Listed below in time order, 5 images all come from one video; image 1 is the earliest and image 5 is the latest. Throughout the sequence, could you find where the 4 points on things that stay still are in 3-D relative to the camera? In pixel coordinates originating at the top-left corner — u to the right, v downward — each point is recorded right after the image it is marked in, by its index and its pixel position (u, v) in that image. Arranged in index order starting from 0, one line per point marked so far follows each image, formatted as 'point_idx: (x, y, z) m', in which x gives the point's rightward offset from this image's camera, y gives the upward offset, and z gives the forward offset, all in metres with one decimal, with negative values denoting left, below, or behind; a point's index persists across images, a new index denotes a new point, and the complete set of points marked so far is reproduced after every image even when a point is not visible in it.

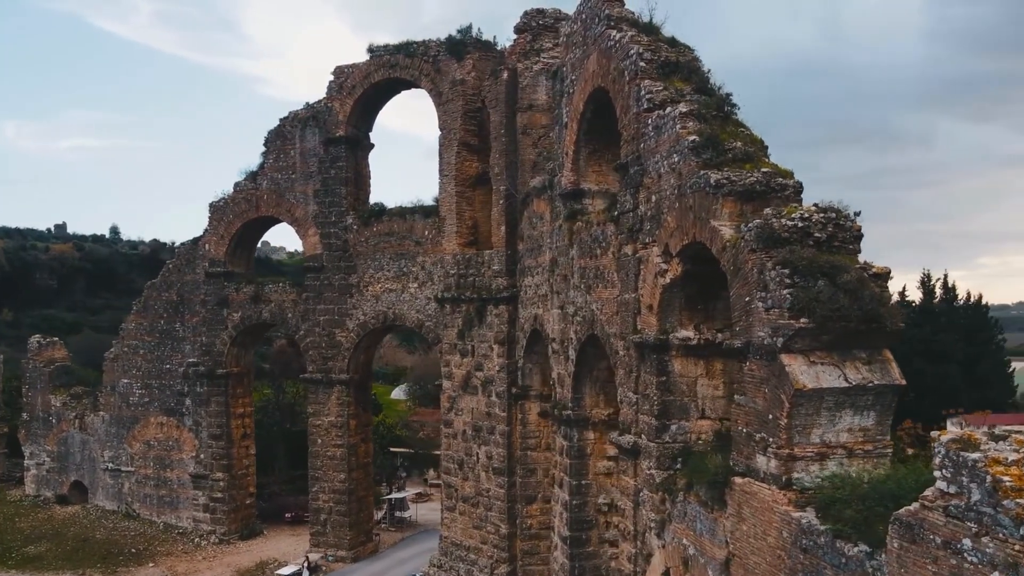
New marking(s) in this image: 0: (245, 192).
0: (-5.1, +1.9, +16.8) m
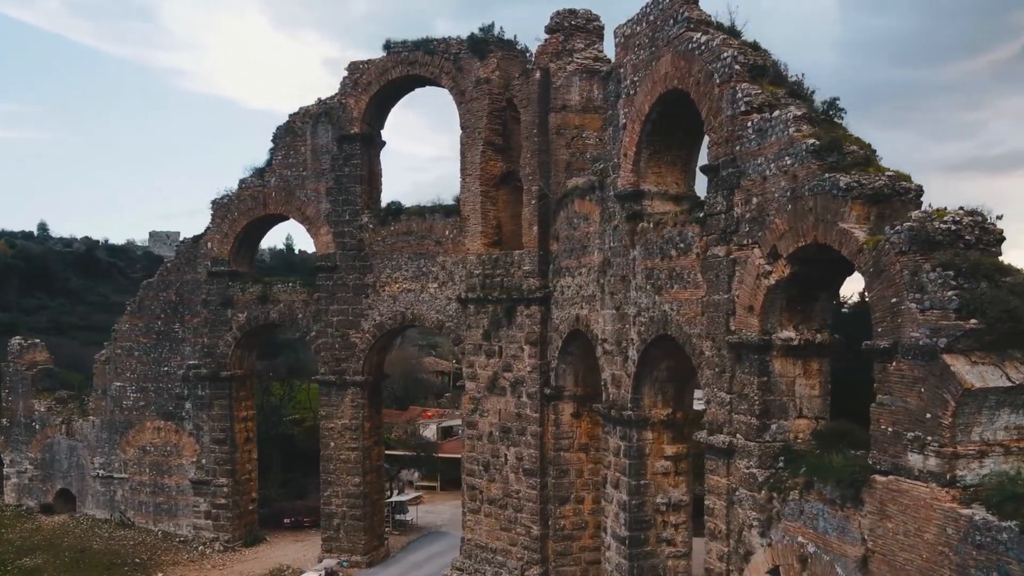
0: (-4.9, +1.9, +16.3) m
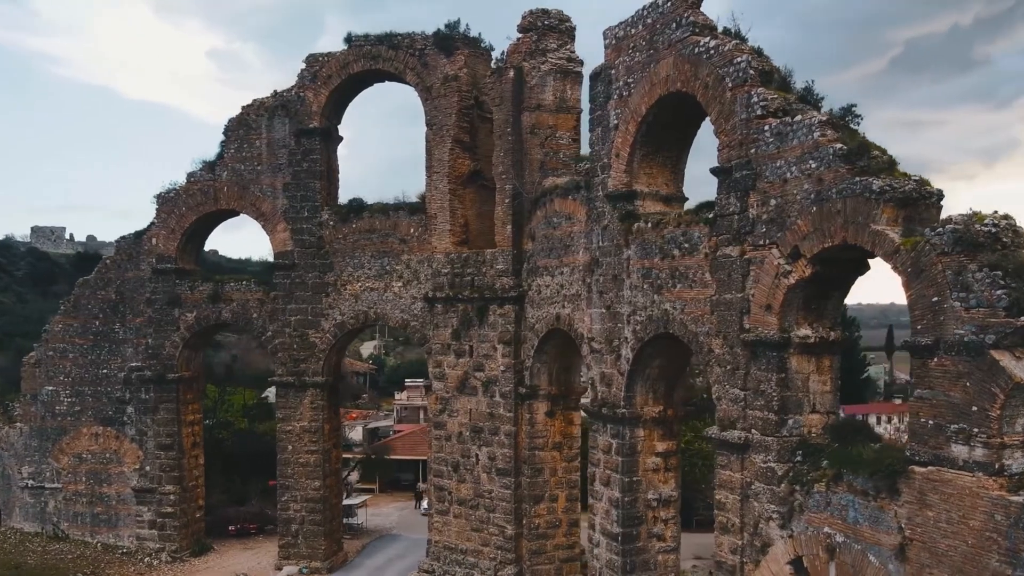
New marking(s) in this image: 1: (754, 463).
0: (-5.6, +1.9, +15.6) m
1: (+2.3, -1.7, +8.4) m
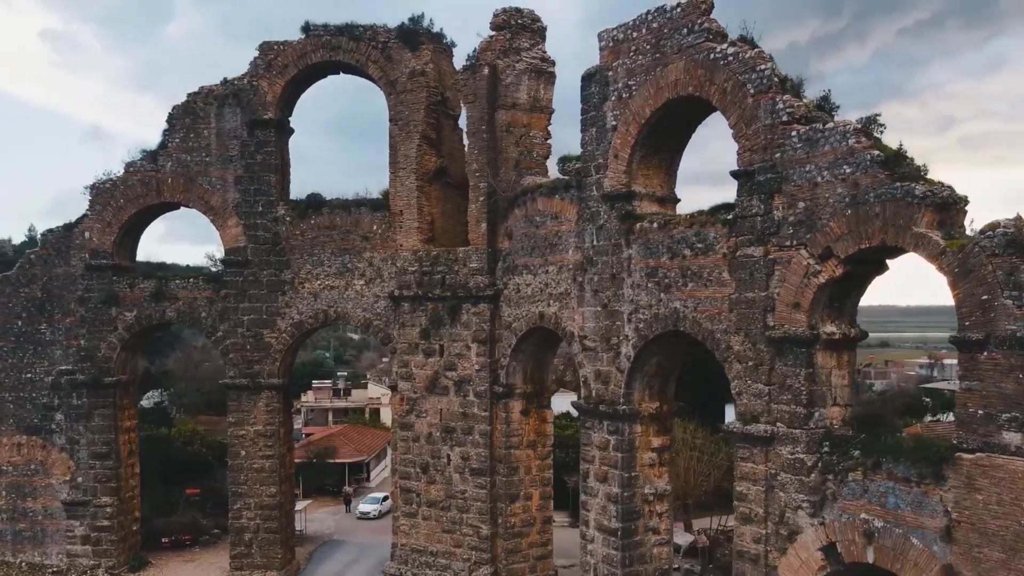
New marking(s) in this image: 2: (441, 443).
0: (-6.2, +1.9, +14.7) m
1: (+2.7, -1.7, +8.8) m
2: (-1.1, -2.4, +13.7) m
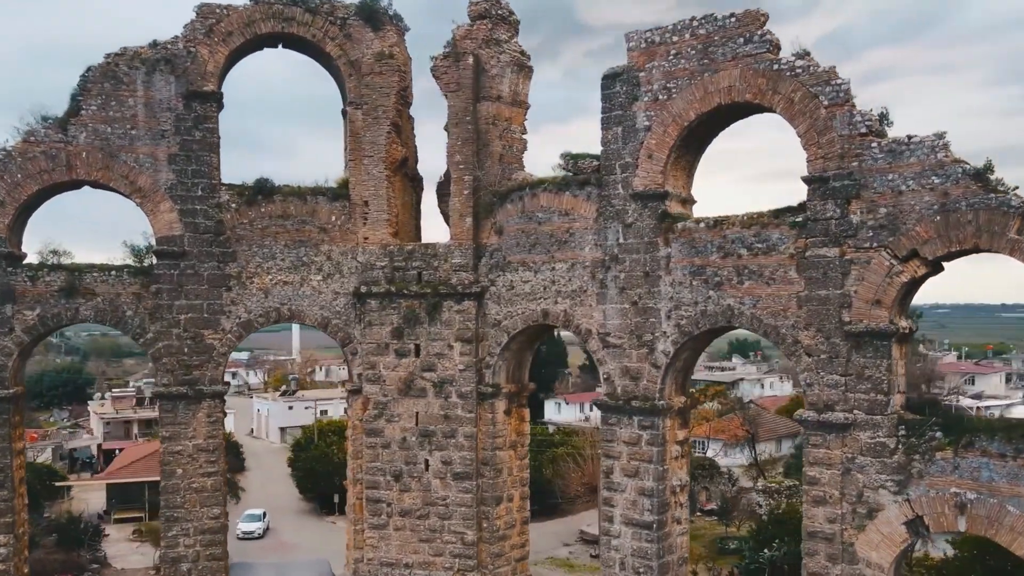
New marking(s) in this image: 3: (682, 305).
0: (-6.5, +2.0, +12.3) m
1: (+3.8, -1.6, +9.5) m
2: (-1.4, -2.4, +12.9) m
3: (+2.1, -0.2, +10.9) m
